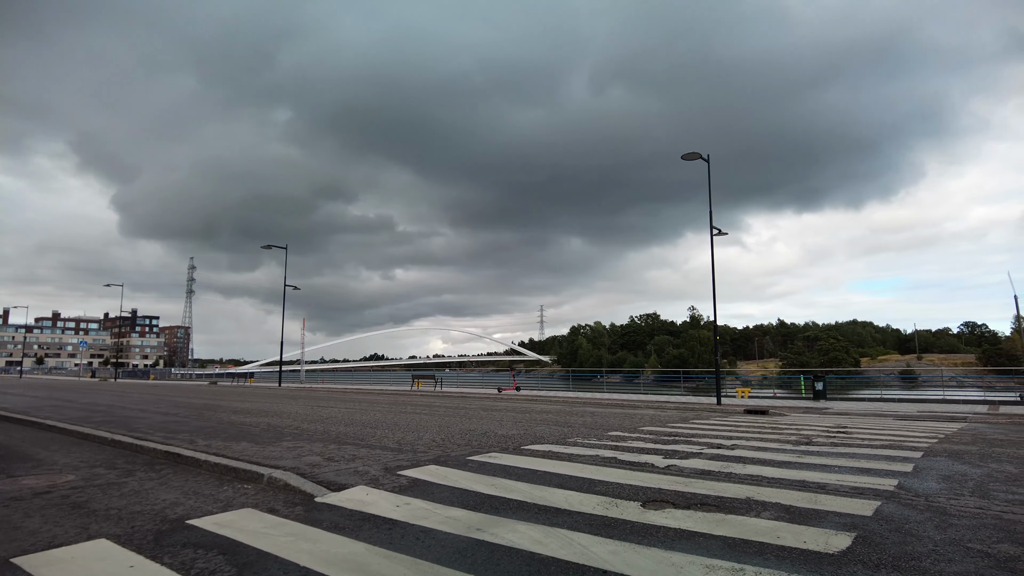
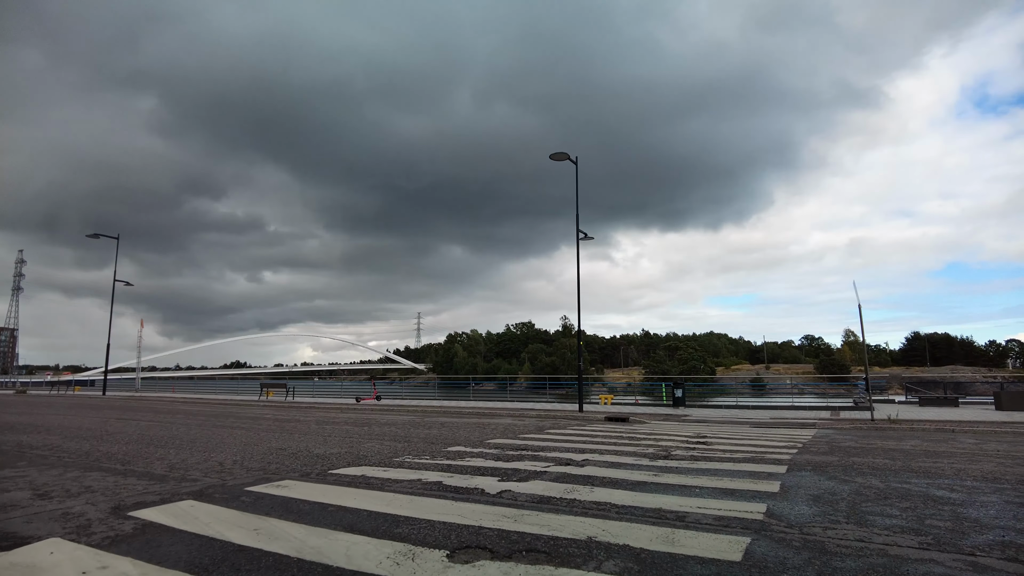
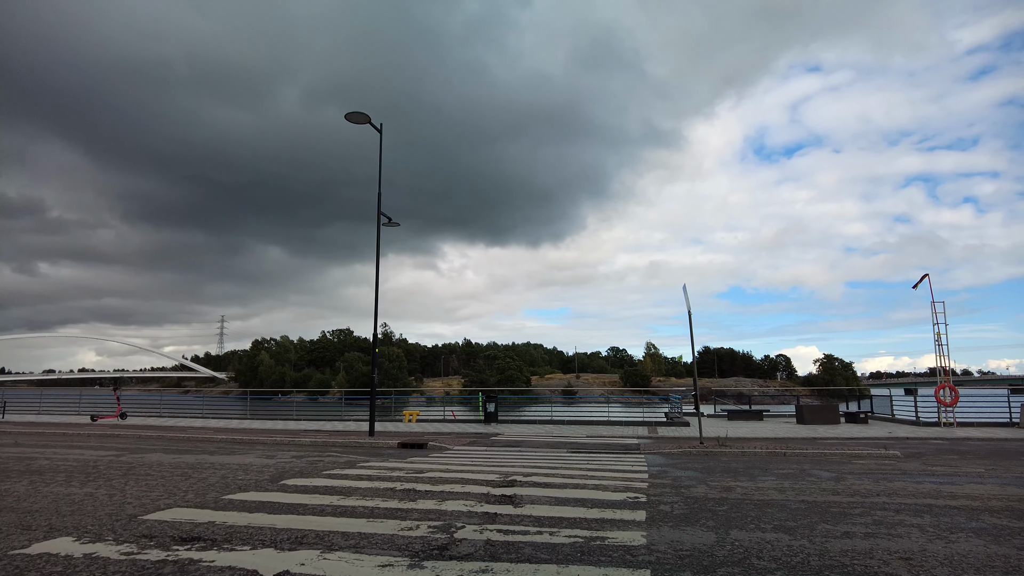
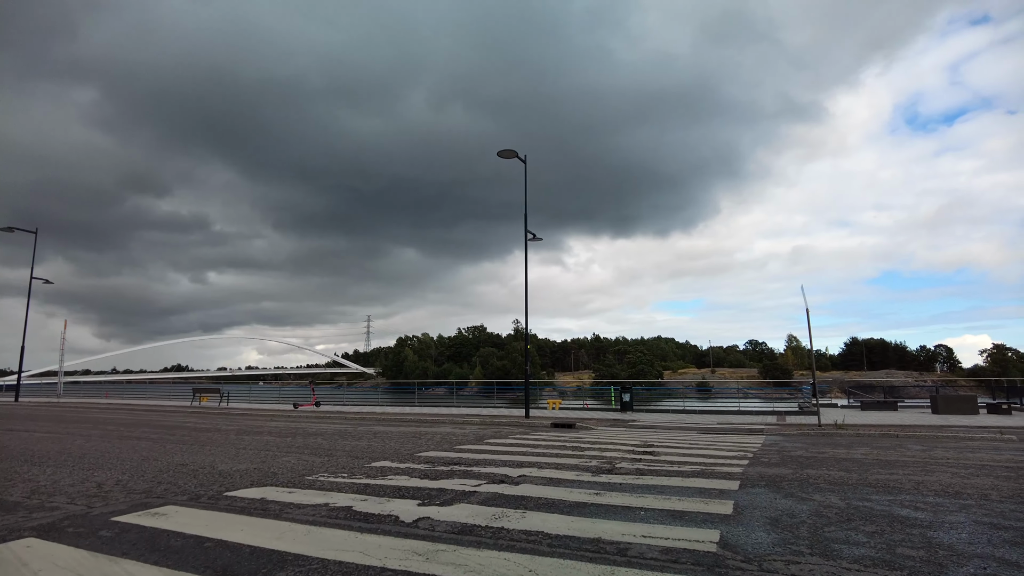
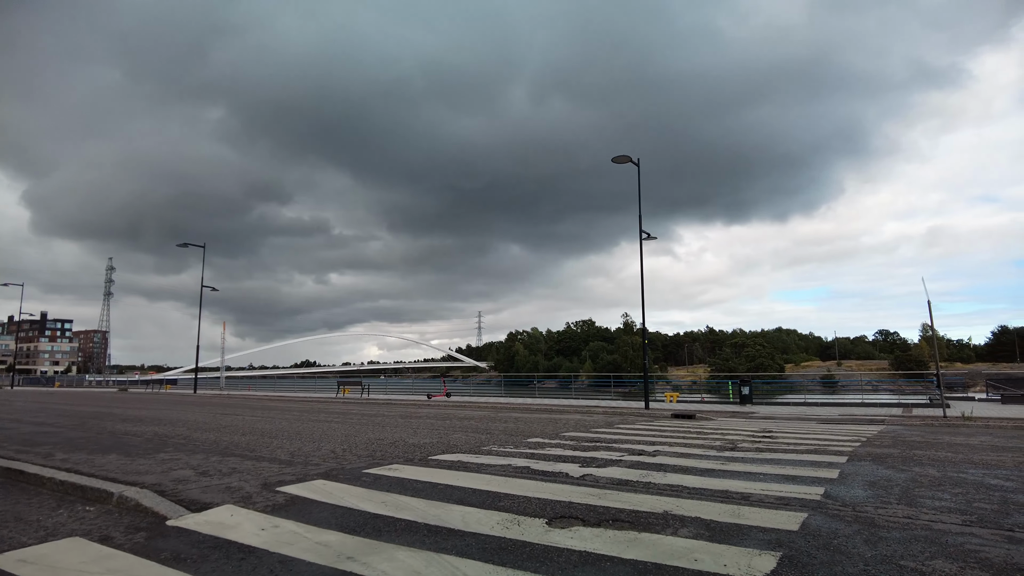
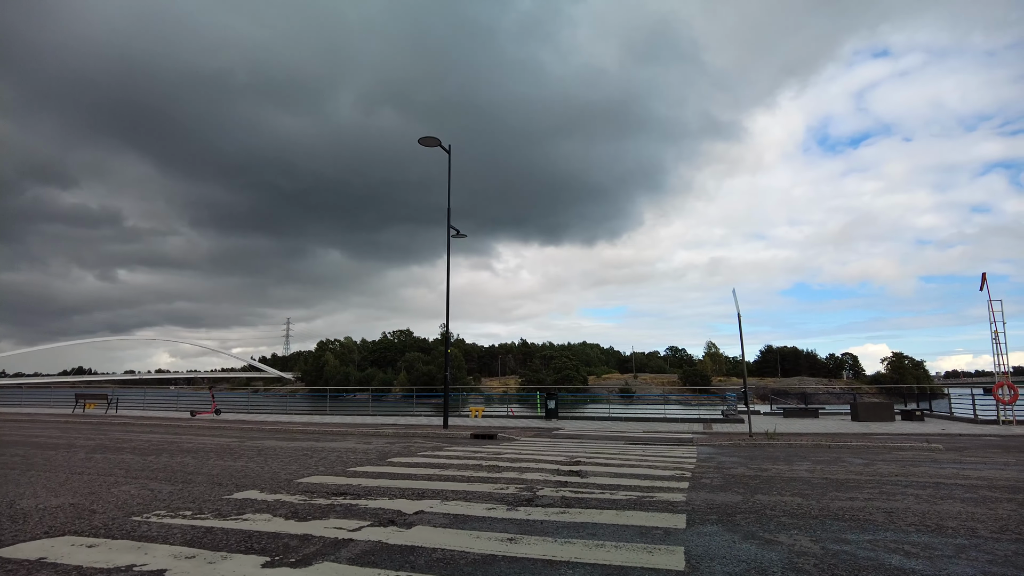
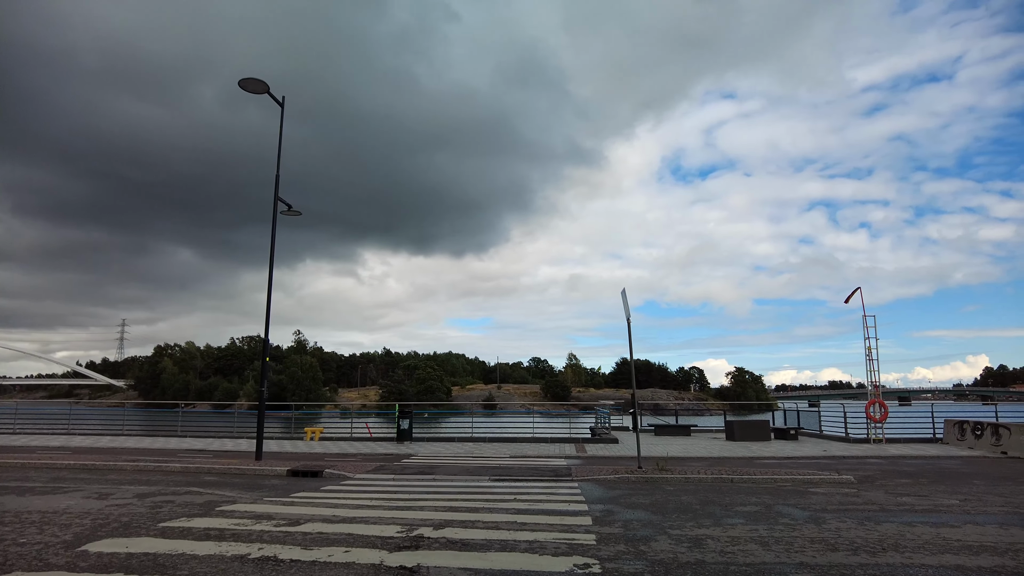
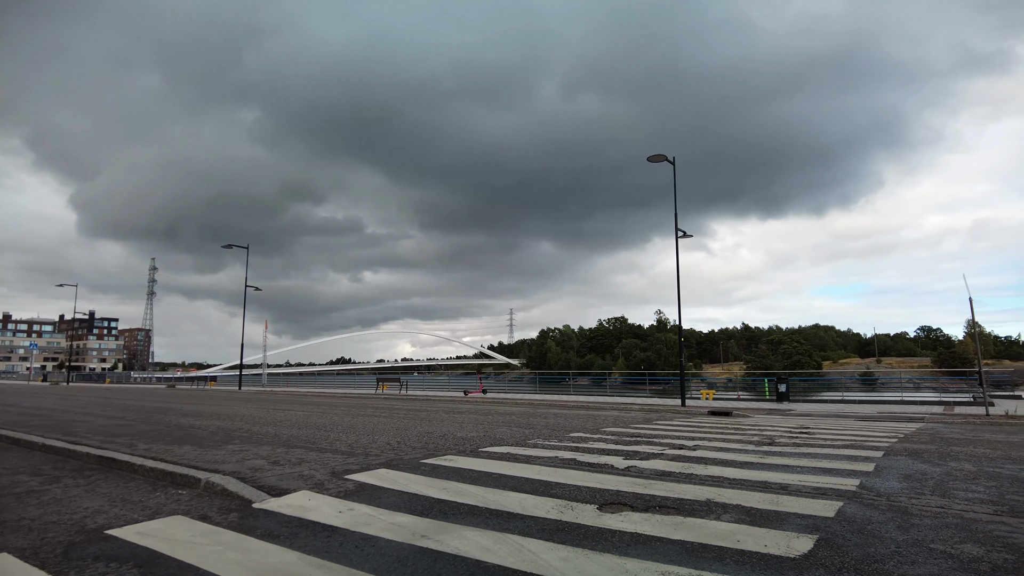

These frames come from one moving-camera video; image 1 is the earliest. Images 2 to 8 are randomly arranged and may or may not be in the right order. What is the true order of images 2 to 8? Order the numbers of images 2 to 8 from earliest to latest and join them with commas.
8, 5, 2, 4, 6, 3, 7
